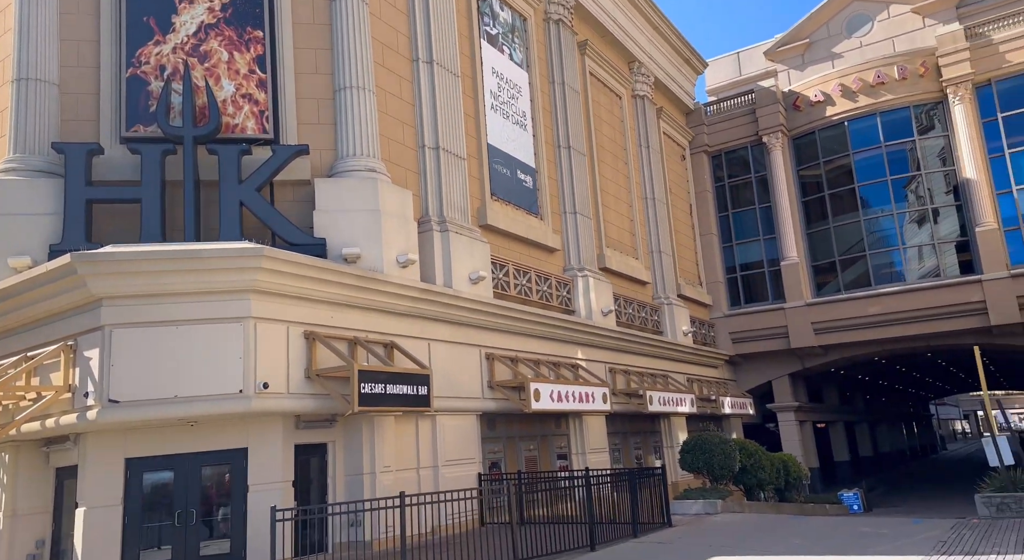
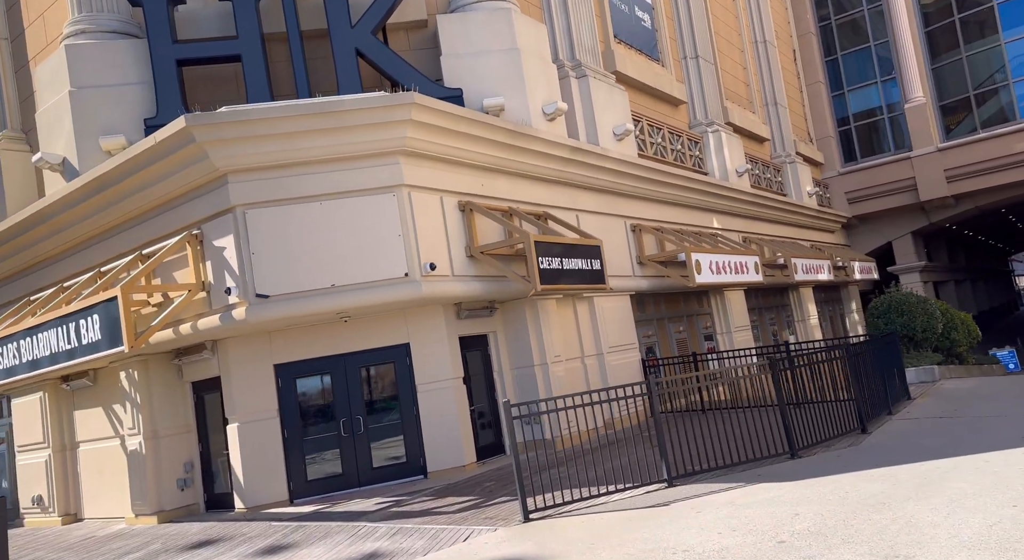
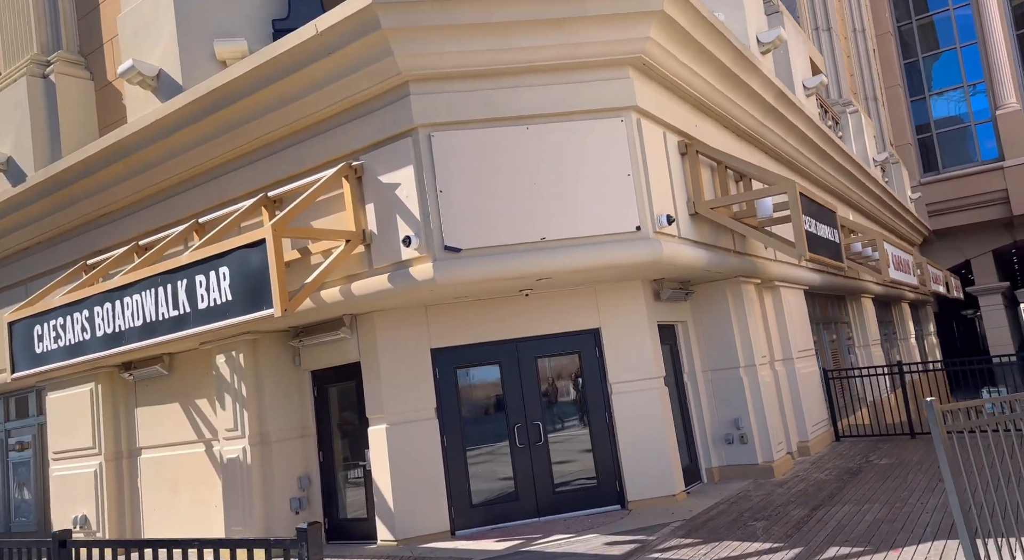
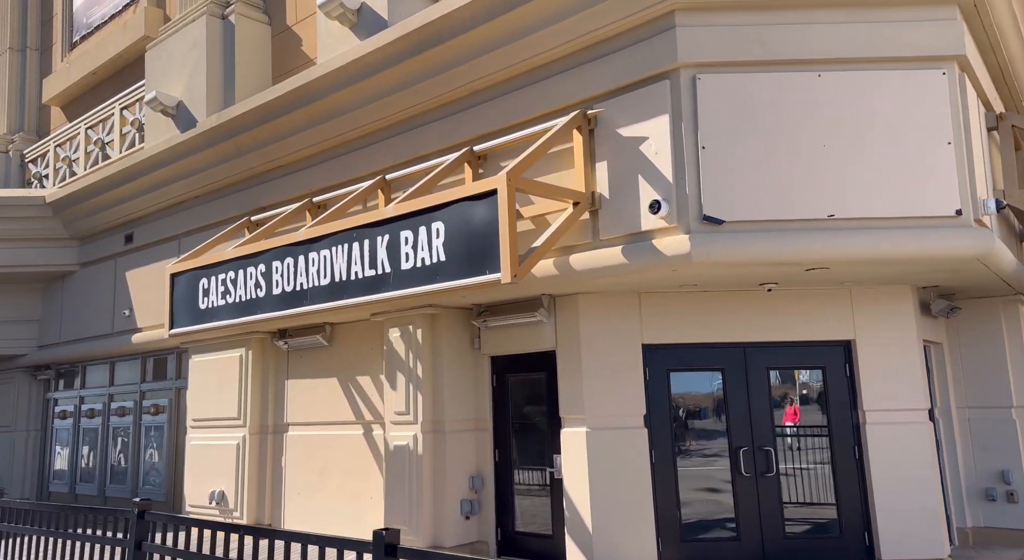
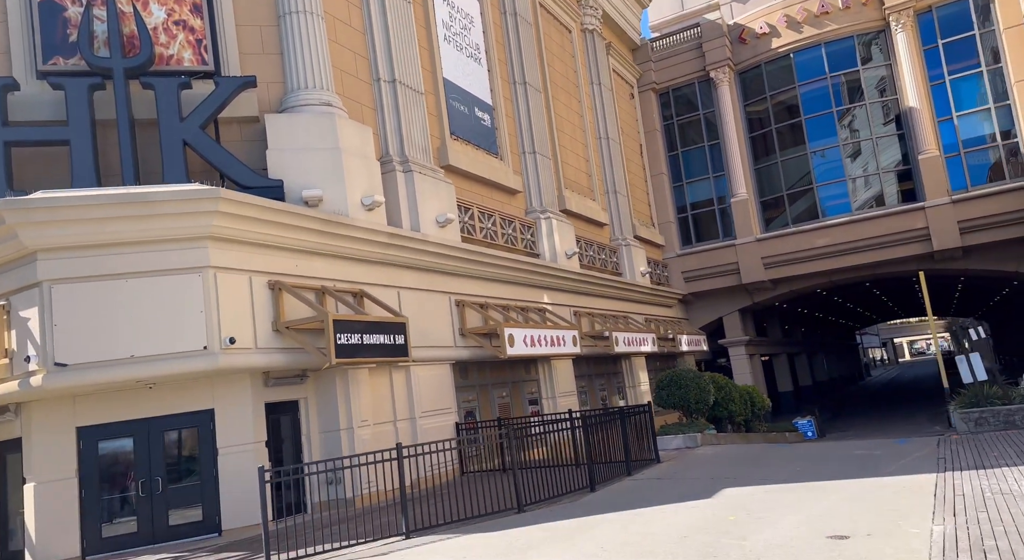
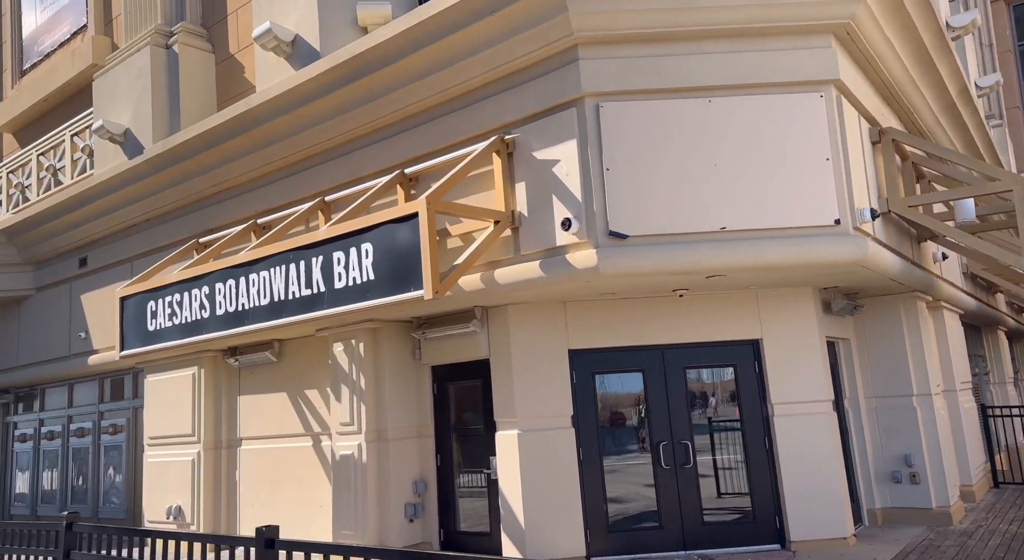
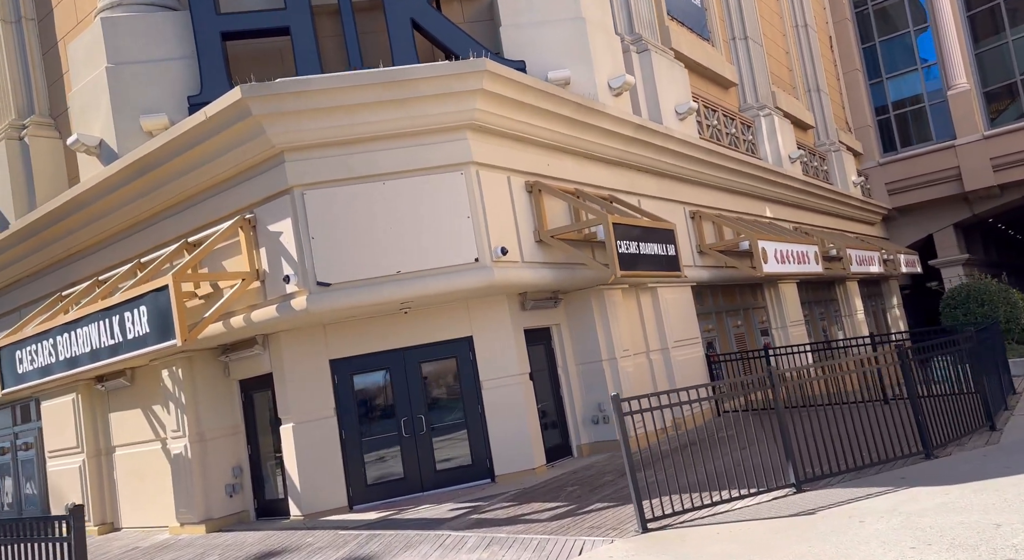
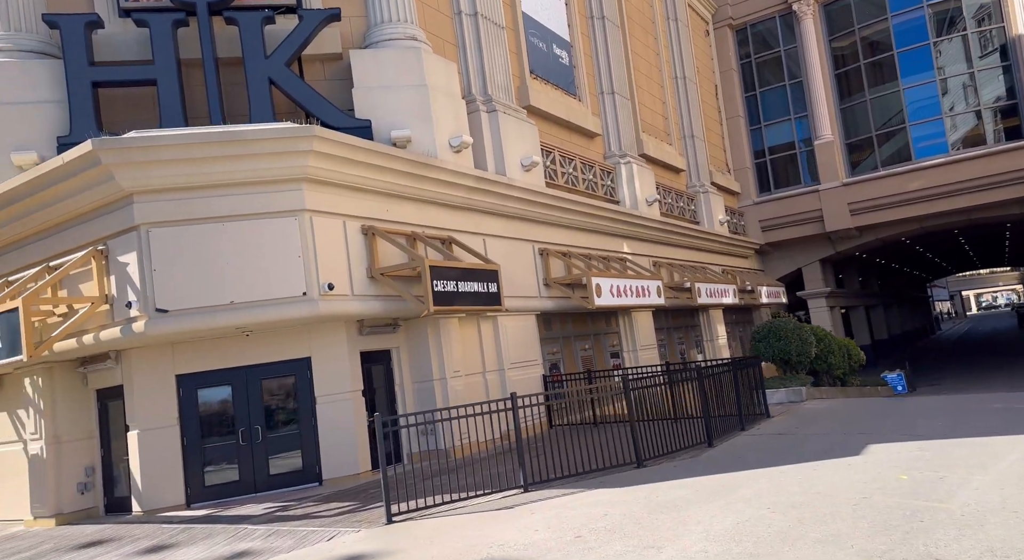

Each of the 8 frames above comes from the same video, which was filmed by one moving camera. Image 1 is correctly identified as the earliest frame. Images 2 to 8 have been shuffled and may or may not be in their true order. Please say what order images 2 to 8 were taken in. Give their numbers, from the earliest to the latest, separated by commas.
5, 8, 2, 7, 3, 6, 4
